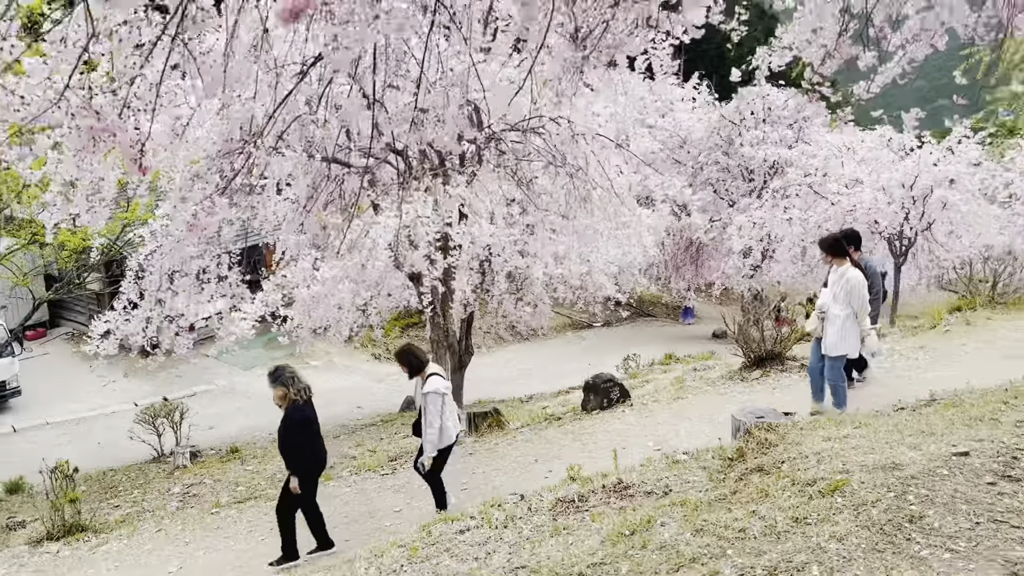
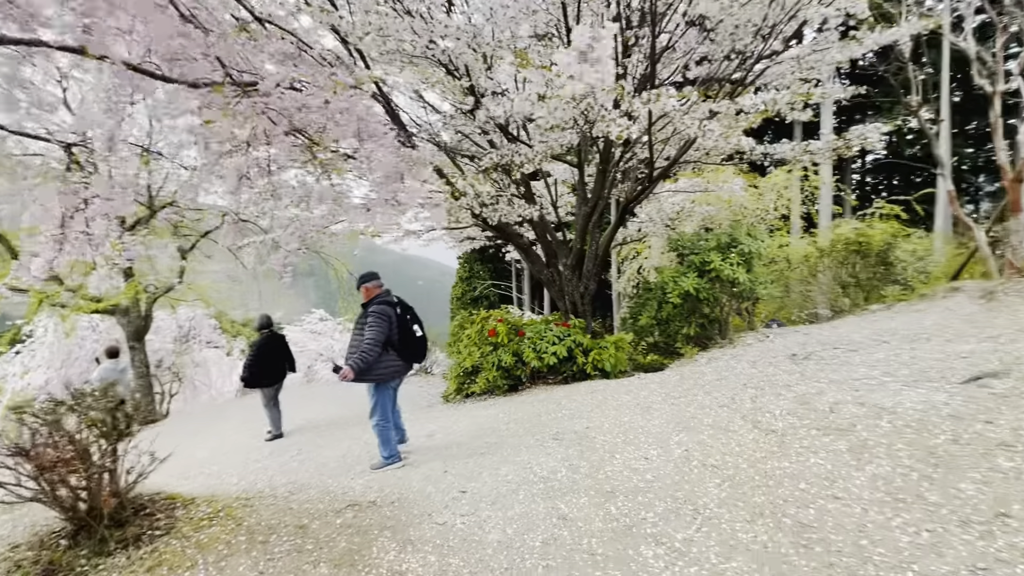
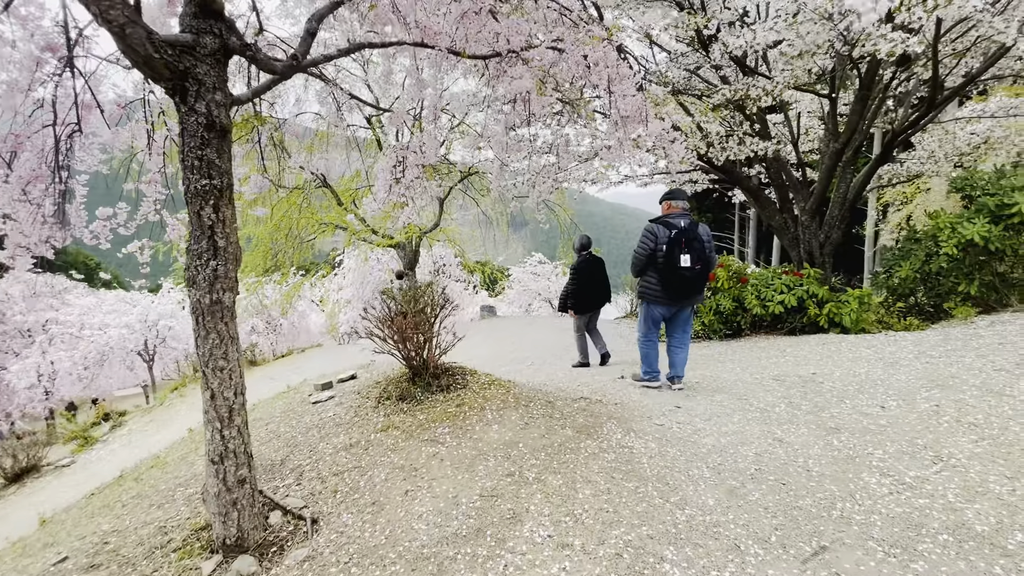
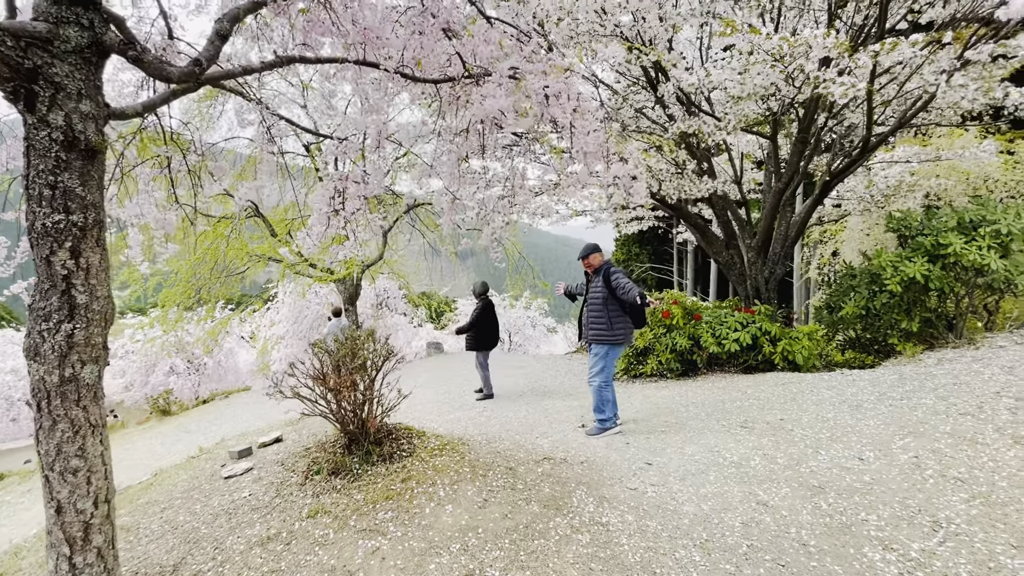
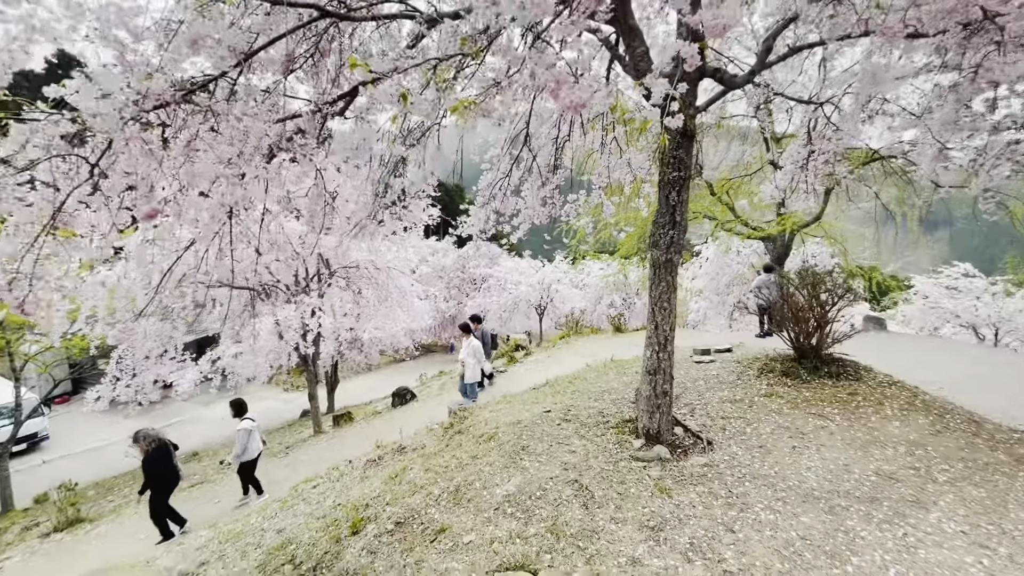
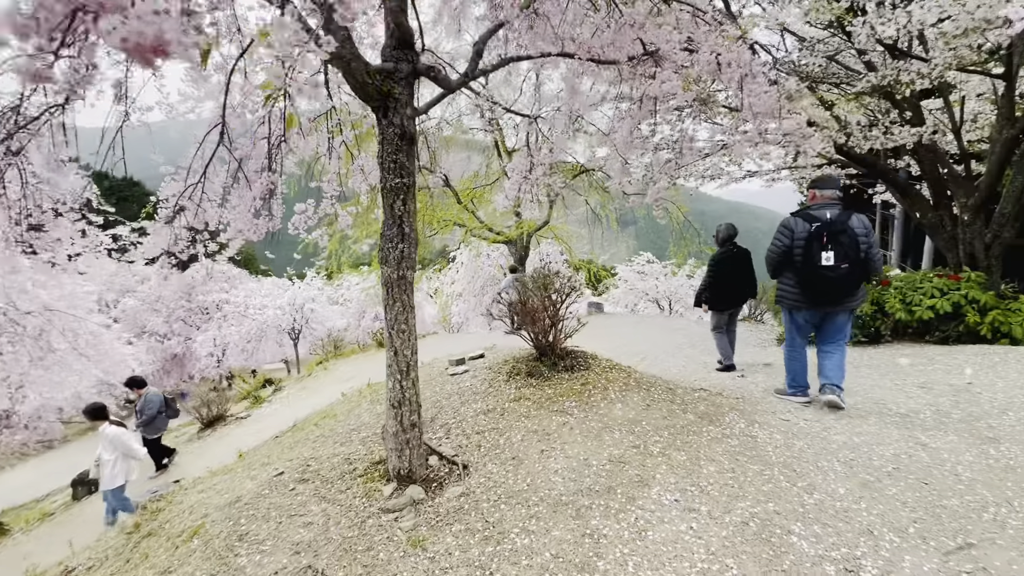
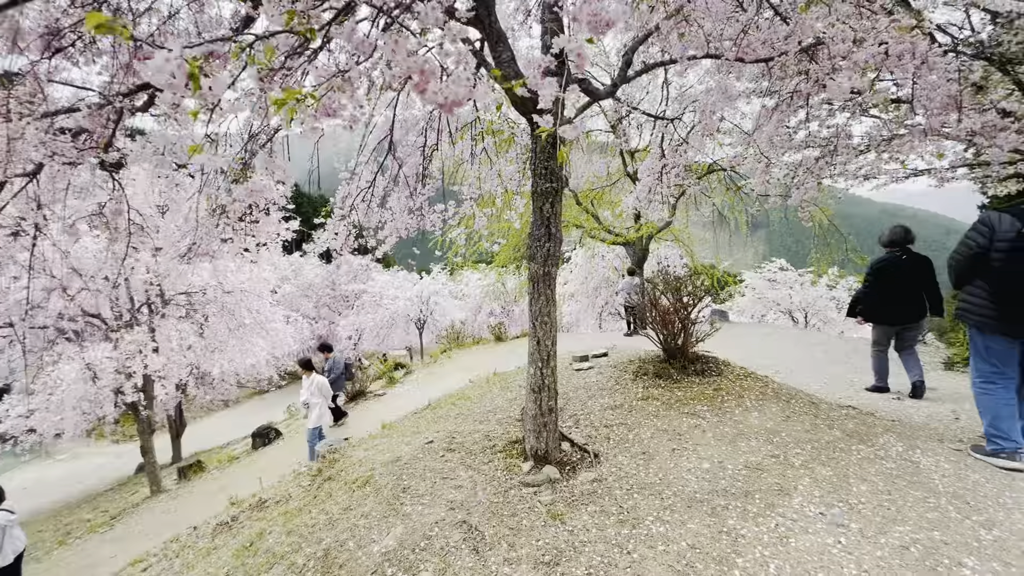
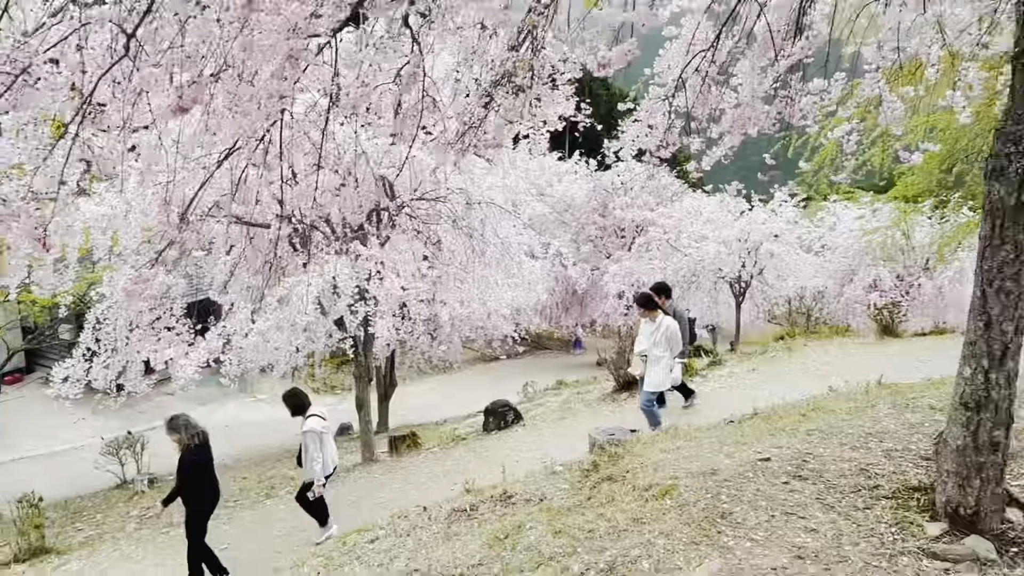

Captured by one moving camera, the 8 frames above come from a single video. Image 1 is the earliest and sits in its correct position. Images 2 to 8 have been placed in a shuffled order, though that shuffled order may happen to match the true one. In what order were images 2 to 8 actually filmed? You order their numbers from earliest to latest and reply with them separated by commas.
8, 5, 7, 6, 3, 4, 2
